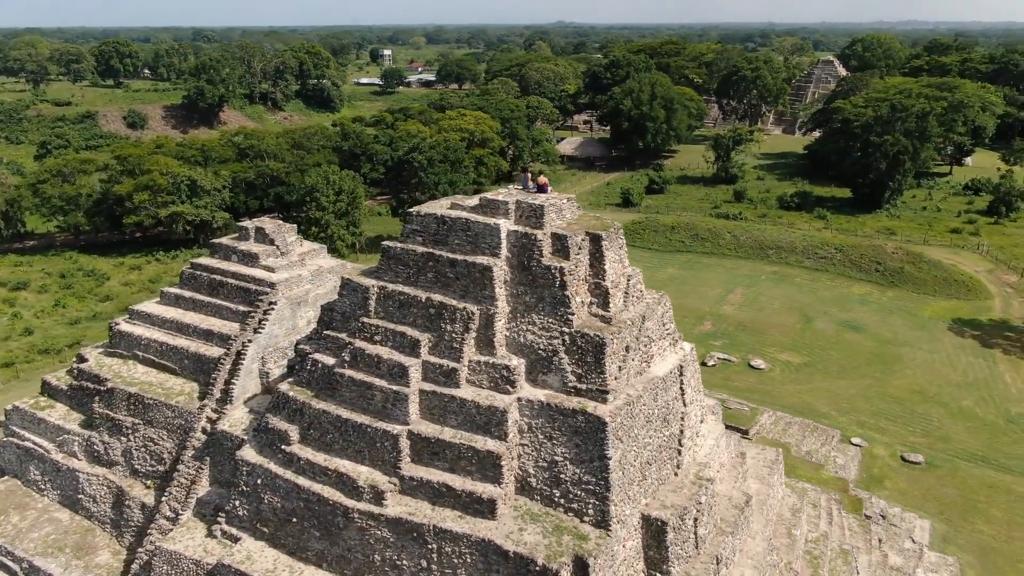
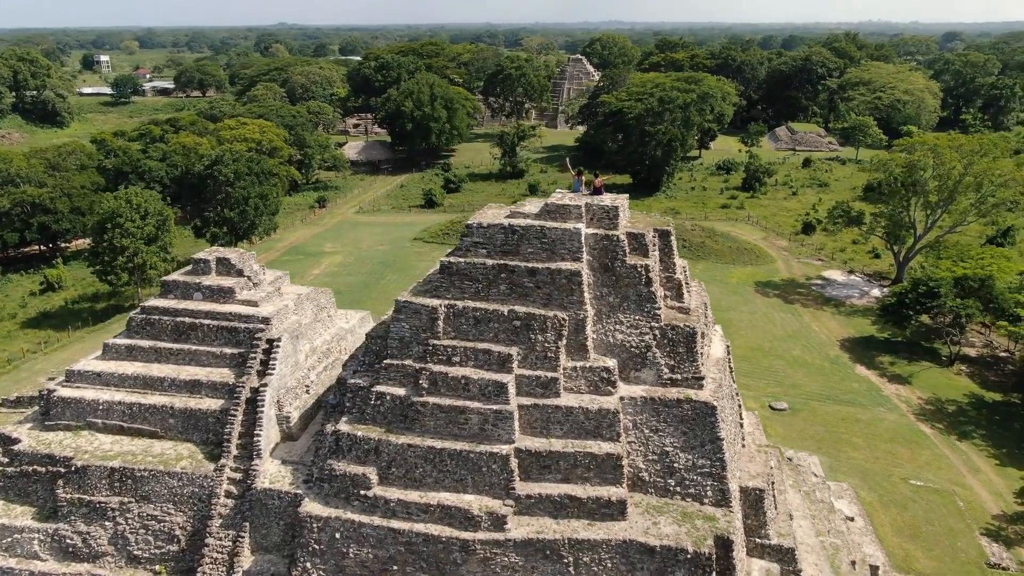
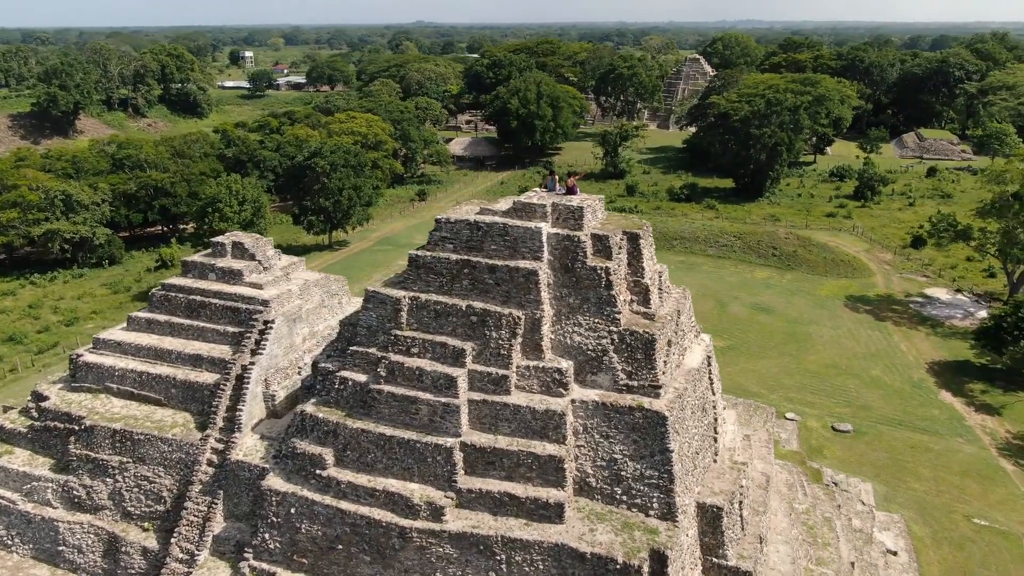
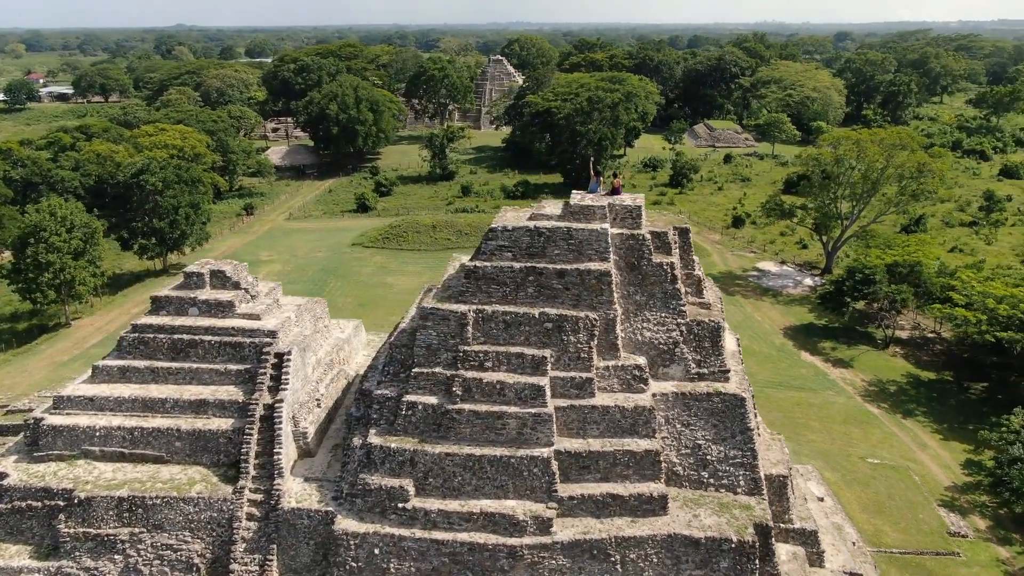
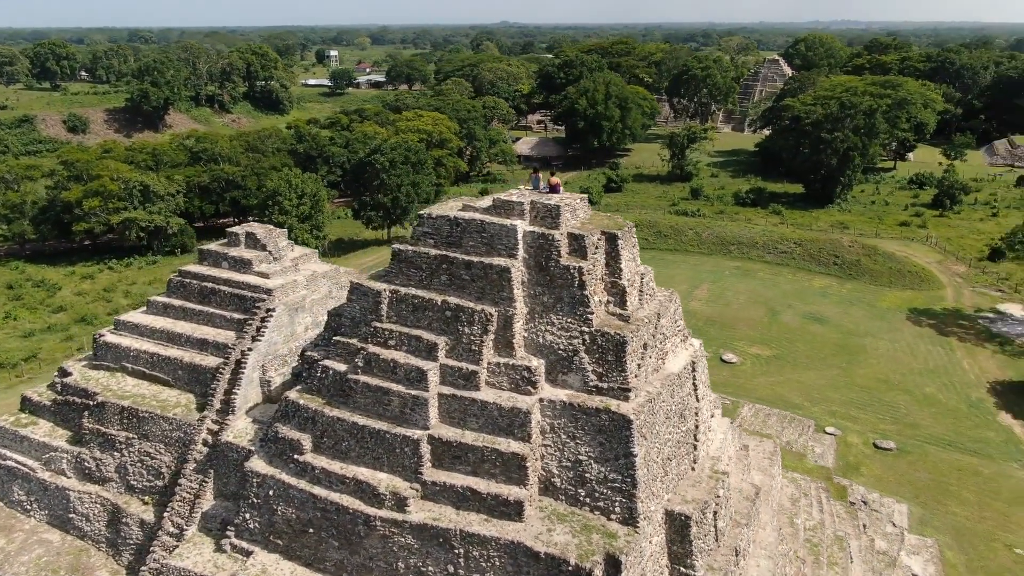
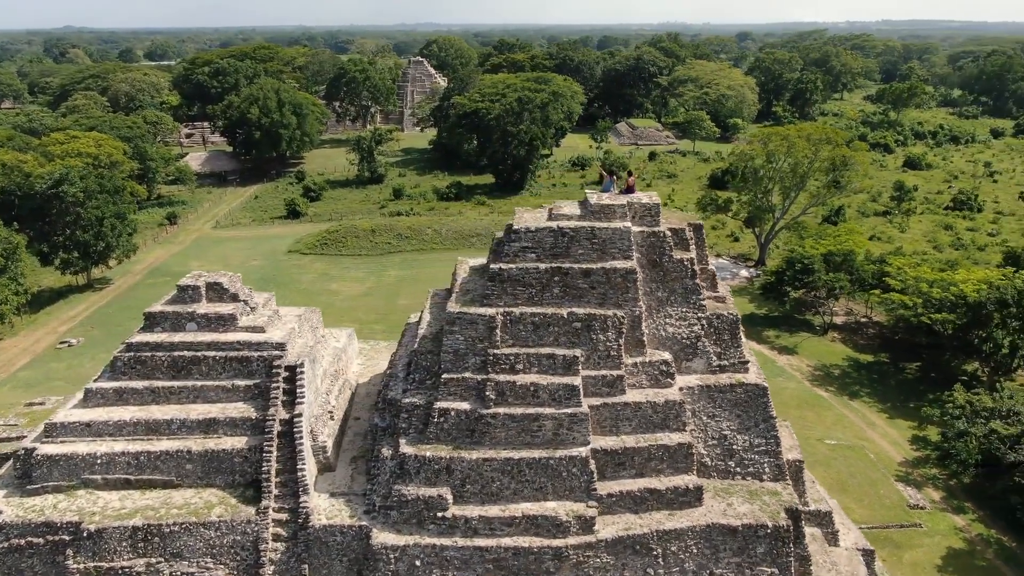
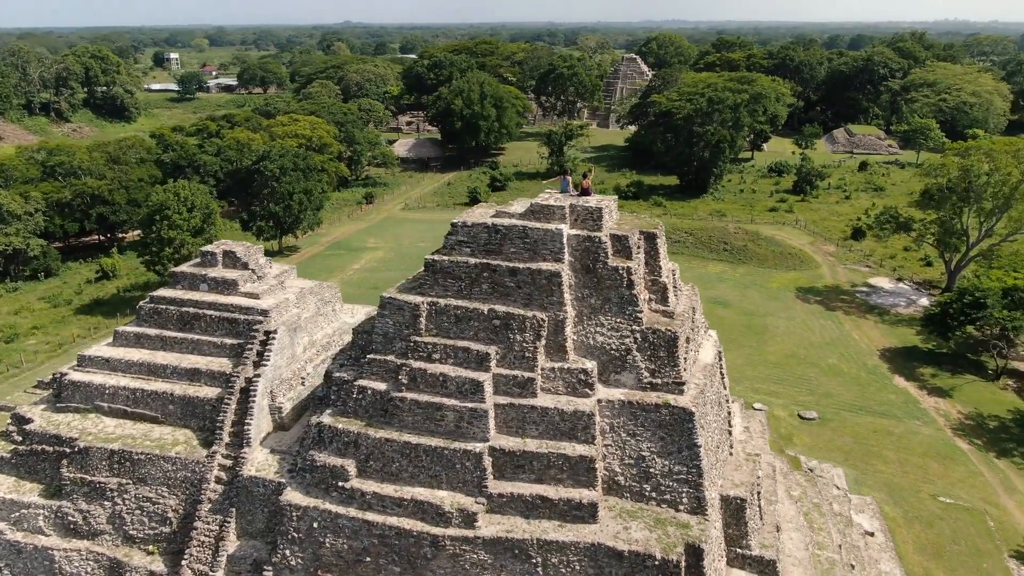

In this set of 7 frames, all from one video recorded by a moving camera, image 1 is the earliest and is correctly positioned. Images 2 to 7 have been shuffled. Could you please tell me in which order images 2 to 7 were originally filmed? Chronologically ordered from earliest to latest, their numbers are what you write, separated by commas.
5, 3, 7, 2, 4, 6
